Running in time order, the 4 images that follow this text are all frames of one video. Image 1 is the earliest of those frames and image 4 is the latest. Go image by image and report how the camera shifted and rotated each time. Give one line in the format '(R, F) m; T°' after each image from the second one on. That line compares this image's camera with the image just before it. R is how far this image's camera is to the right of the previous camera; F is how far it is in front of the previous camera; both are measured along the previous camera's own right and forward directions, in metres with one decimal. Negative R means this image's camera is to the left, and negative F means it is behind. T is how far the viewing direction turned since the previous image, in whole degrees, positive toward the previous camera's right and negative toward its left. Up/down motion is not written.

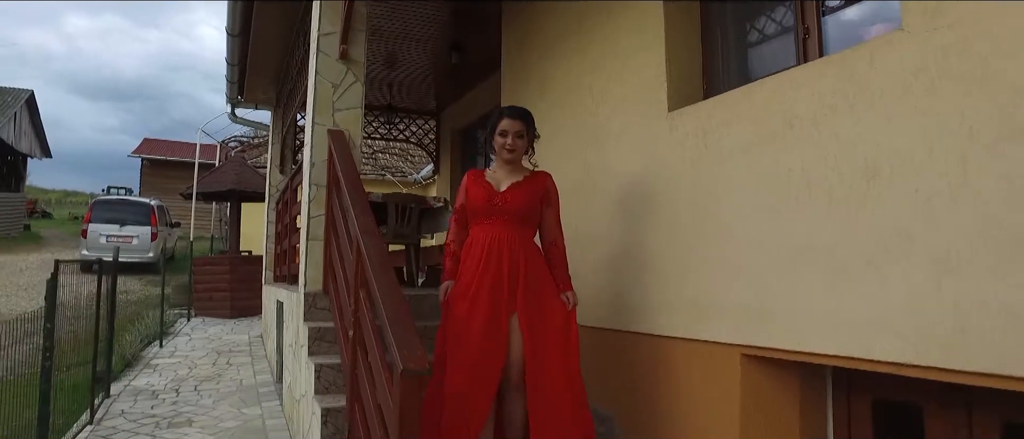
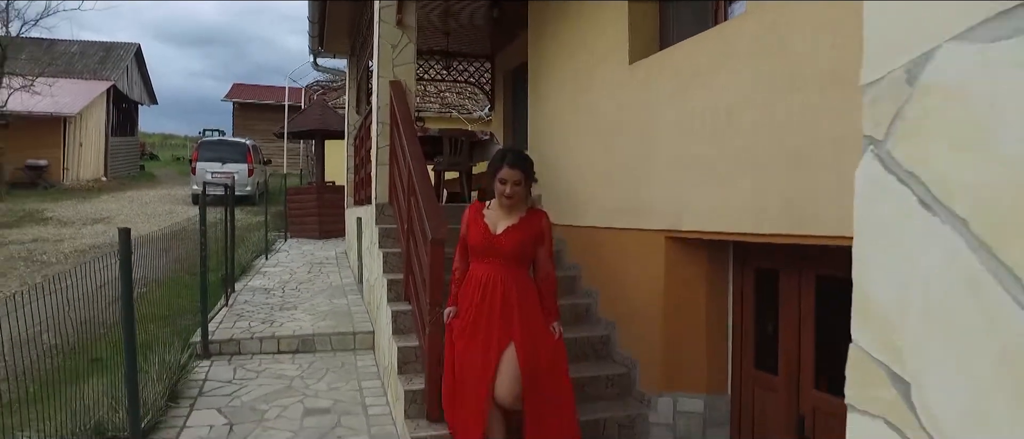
(+0.4, -1.1) m; -6°
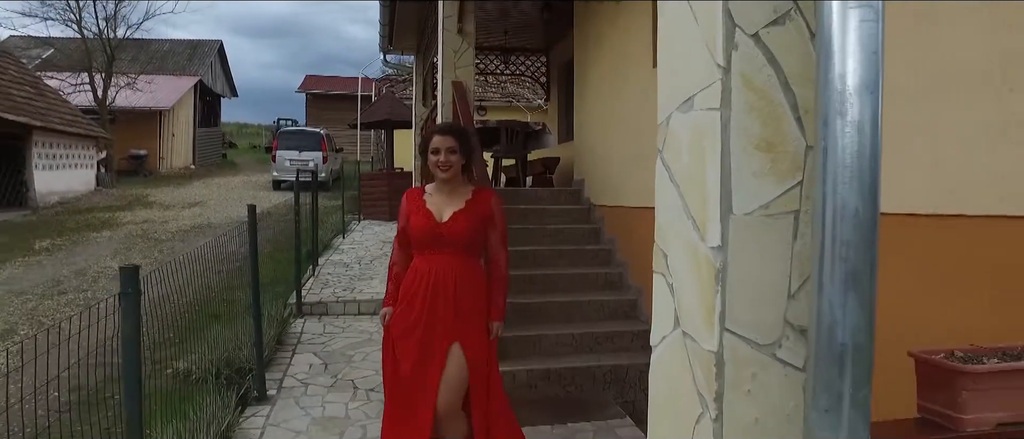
(+0.1, -0.7) m; -5°
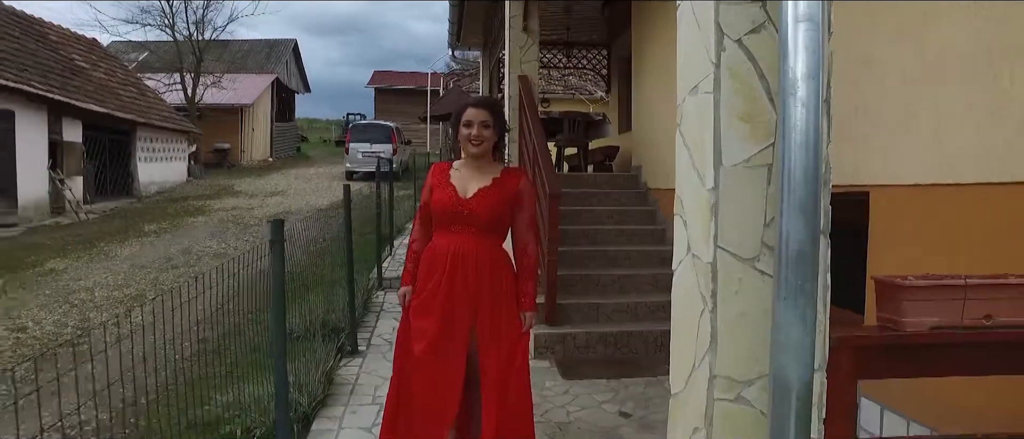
(0.0, -0.5) m; -5°
